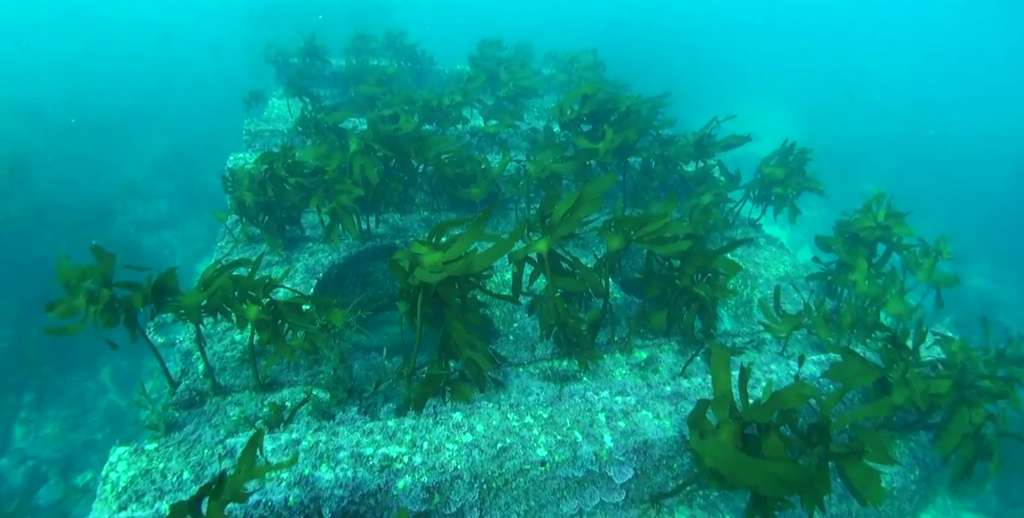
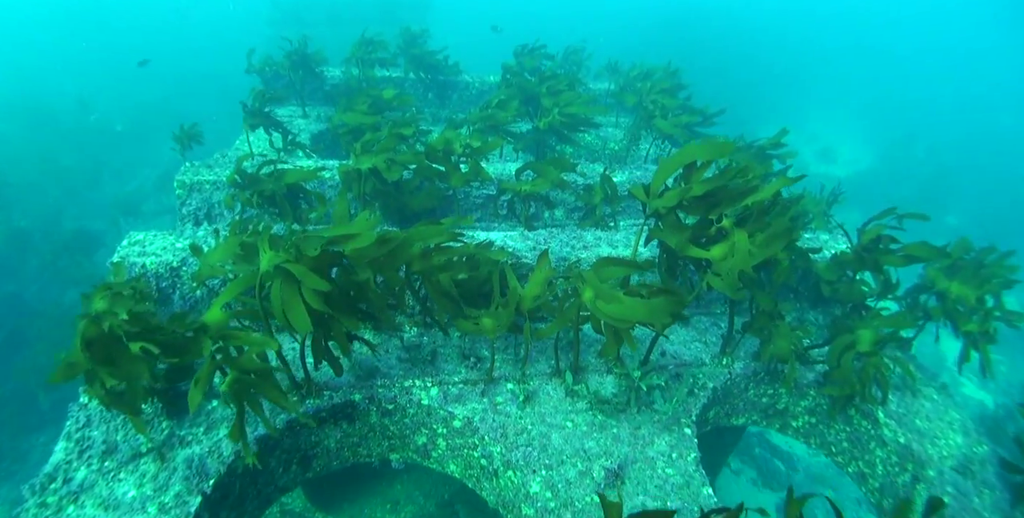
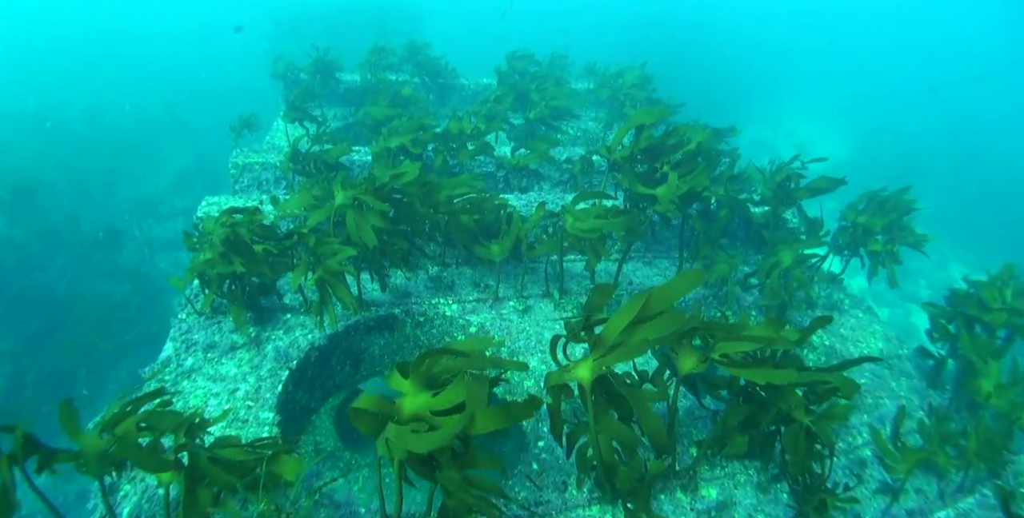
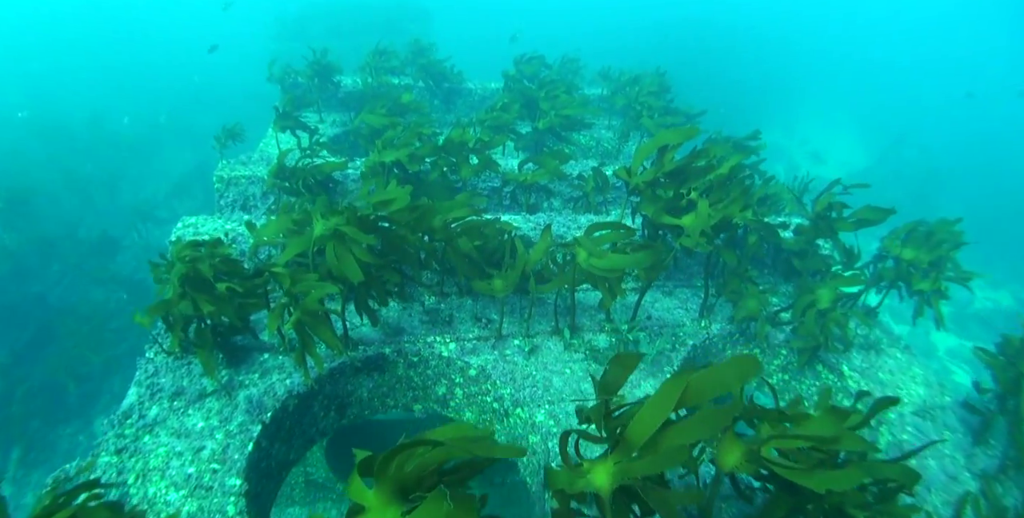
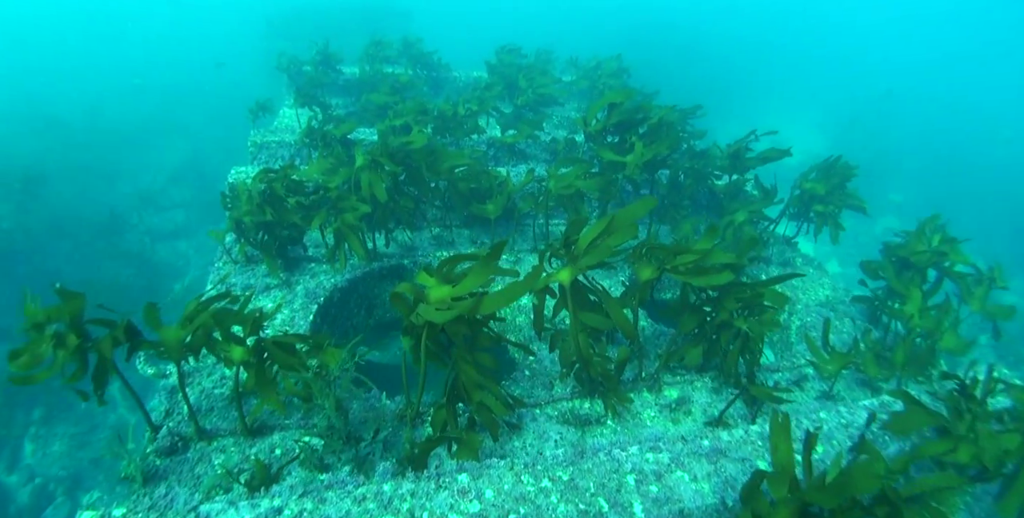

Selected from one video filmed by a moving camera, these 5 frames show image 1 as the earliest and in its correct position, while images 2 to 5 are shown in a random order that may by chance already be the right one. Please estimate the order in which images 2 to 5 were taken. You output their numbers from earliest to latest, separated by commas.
5, 3, 4, 2
